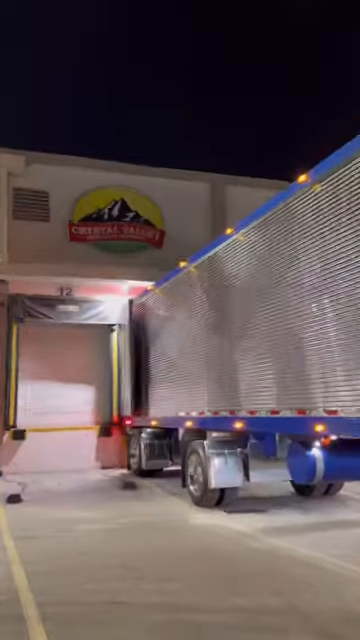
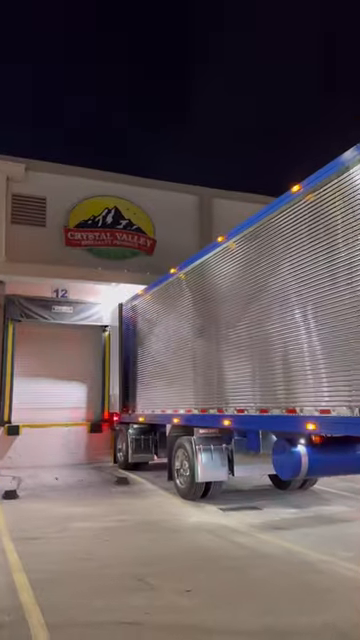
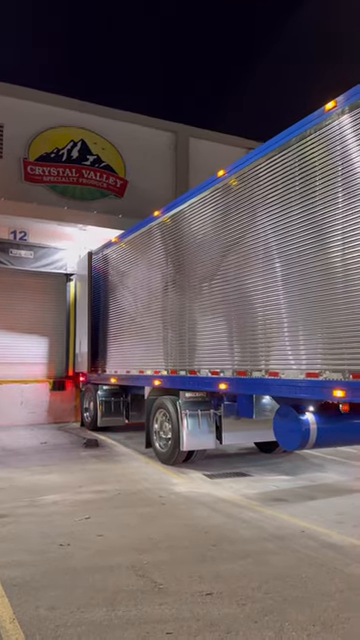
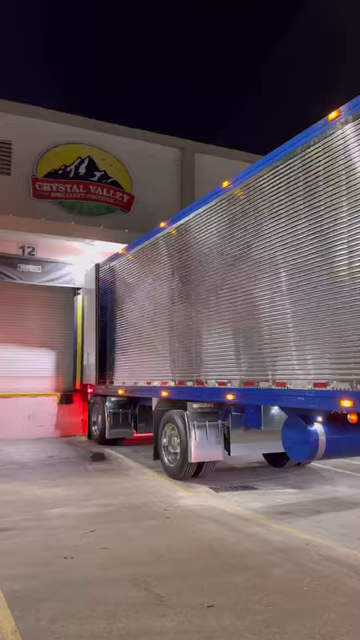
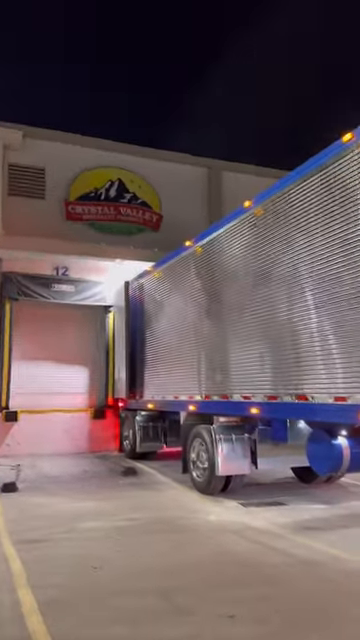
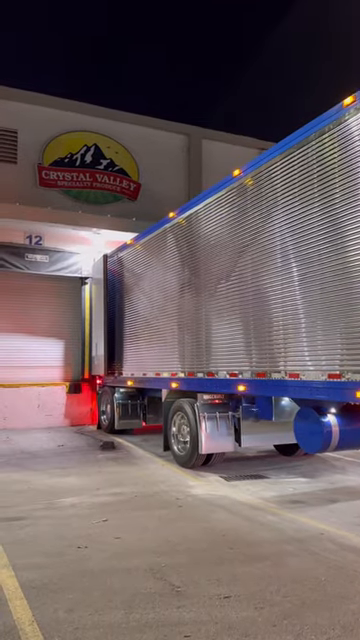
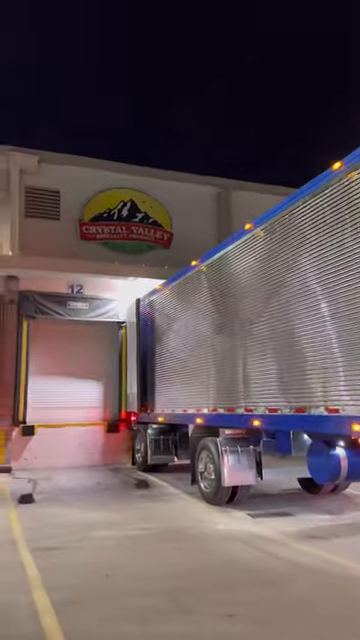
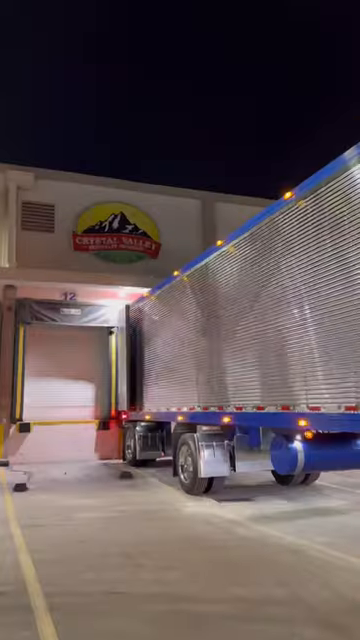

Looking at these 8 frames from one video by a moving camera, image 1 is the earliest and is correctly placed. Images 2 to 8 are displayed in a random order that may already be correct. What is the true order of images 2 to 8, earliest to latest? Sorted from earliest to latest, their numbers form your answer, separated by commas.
8, 2, 7, 5, 4, 6, 3
